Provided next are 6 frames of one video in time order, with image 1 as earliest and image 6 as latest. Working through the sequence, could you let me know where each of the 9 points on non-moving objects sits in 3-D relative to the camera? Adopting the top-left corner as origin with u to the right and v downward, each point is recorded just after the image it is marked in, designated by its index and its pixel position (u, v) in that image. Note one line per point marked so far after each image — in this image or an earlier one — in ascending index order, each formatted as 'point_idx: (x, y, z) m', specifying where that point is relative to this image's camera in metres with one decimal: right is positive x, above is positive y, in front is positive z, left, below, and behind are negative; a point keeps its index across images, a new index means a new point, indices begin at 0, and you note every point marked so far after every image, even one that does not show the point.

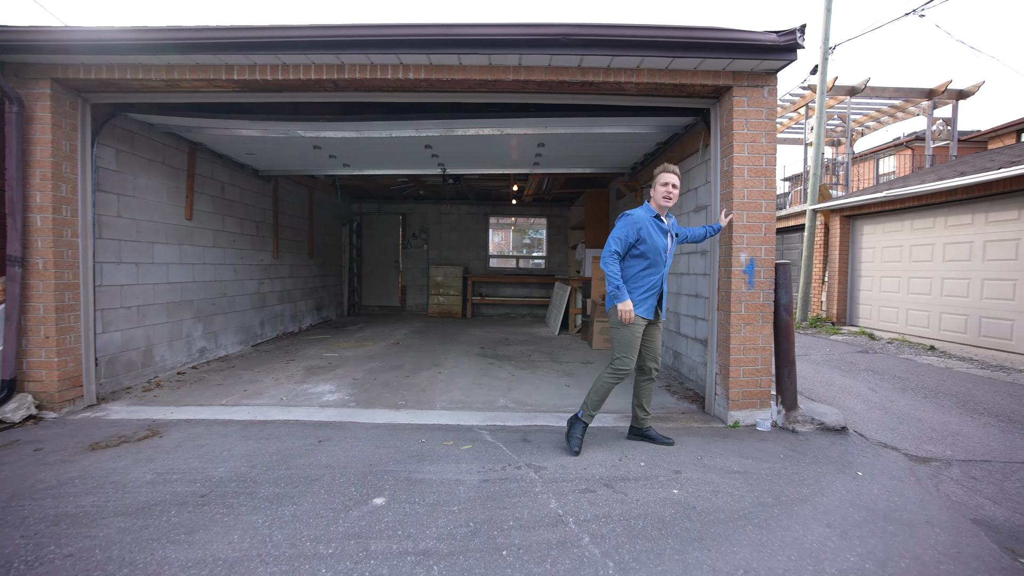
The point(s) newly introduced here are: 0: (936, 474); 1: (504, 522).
0: (+2.5, -1.1, +2.6) m
1: (0.0, -1.0, +2.0) m
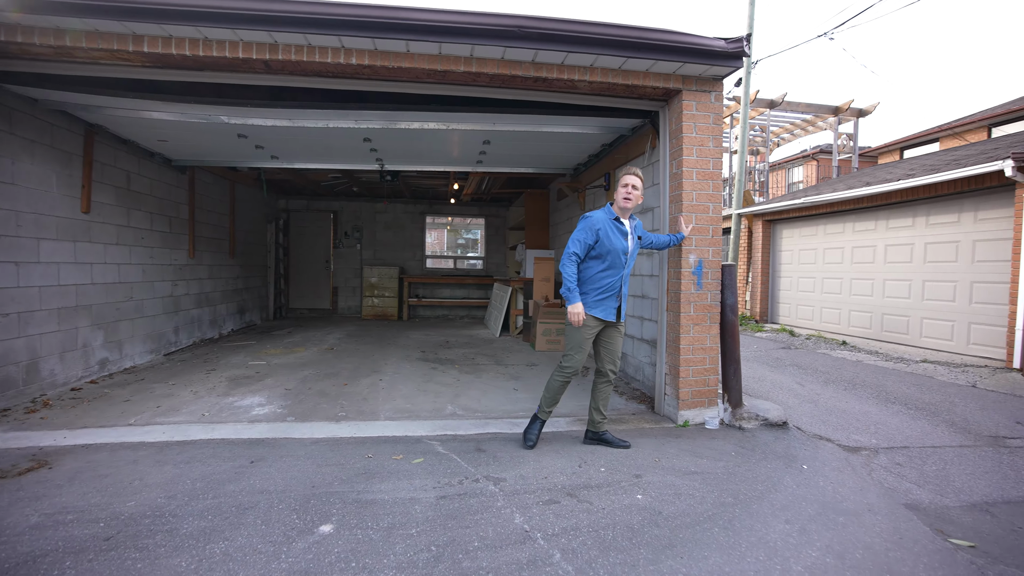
0: (+2.2, -1.1, +2.8) m
1: (-0.2, -1.0, +1.9) m
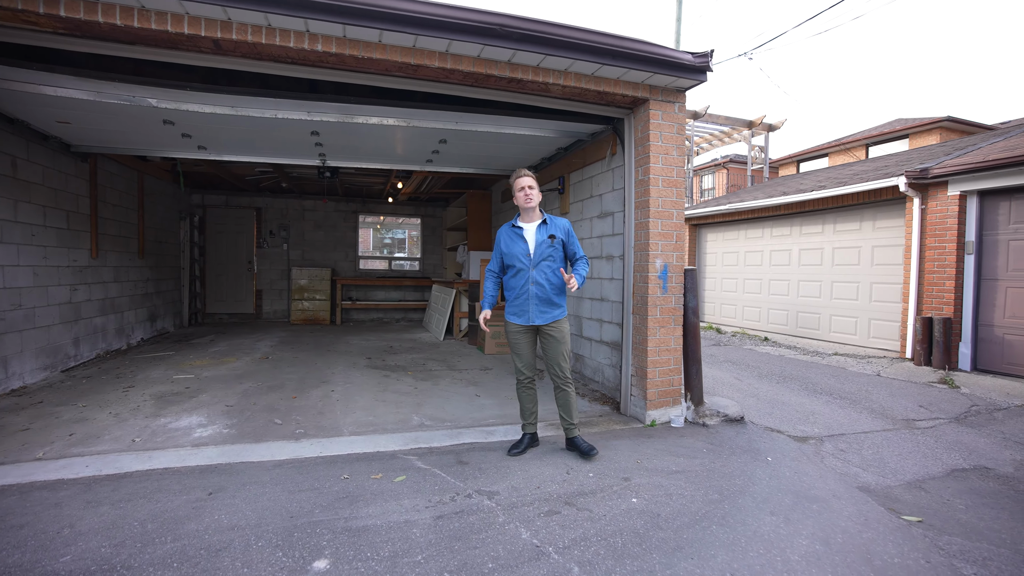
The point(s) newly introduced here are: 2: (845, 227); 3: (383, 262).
0: (+2.1, -1.1, +3.1) m
1: (-0.1, -1.1, +1.8) m
2: (+4.8, +0.9, +6.6) m
3: (-2.8, +0.5, +9.5) m
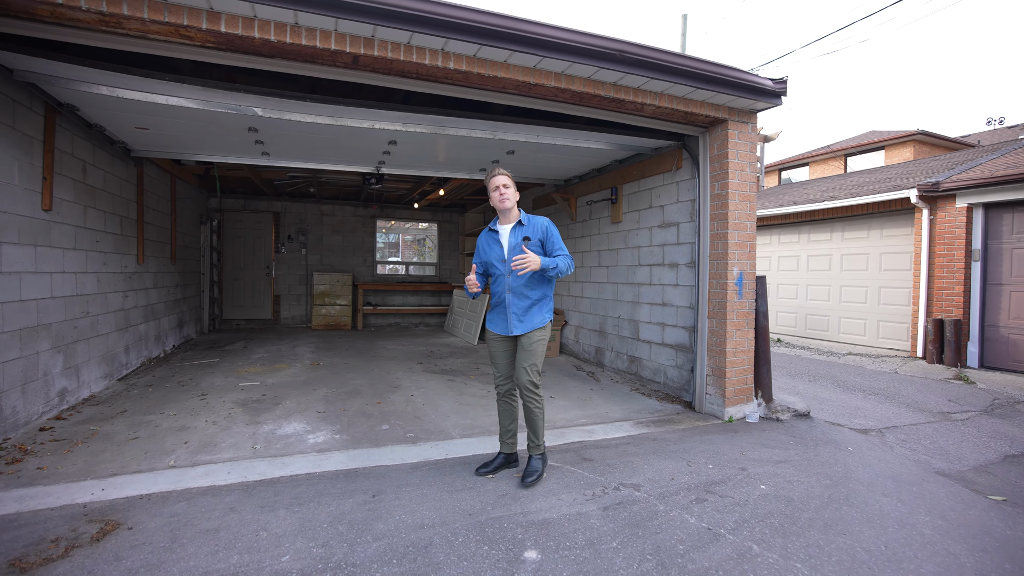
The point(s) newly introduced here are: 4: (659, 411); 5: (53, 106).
0: (+2.8, -1.1, +3.4) m
1: (+0.7, -1.1, +2.0) m
2: (+5.3, +0.8, +7.1) m
3: (-2.4, +0.4, +9.5) m
4: (+1.3, -1.1, +3.9) m
5: (-3.5, +1.4, +3.5) m
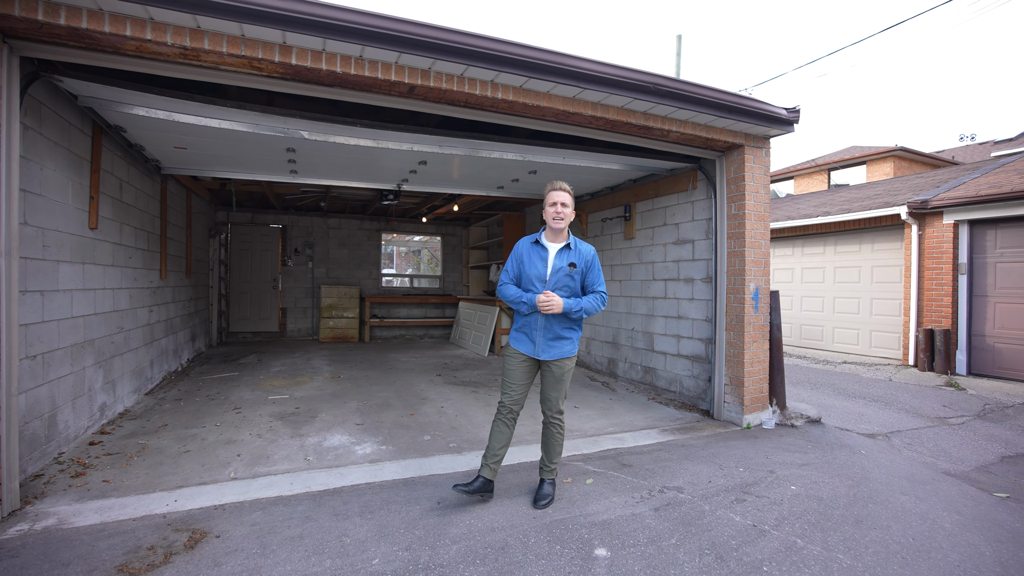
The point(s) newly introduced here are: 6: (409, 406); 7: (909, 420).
0: (+3.1, -1.3, +3.7) m
1: (+1.0, -1.2, +2.2) m
2: (+5.4, +0.6, +7.5) m
3: (-2.4, +0.2, +9.7) m
4: (+1.5, -1.2, +4.1) m
5: (-3.2, +1.2, +3.6) m
6: (-1.0, -1.1, +4.3) m
7: (+3.8, -1.3, +4.4) m
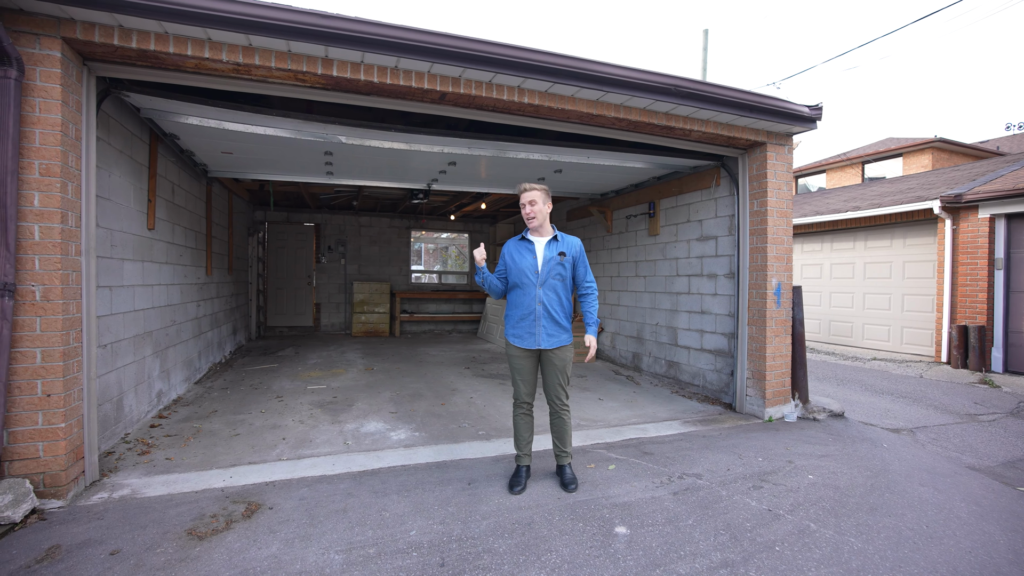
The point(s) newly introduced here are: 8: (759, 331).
0: (+3.3, -1.2, +3.7) m
1: (+1.1, -1.2, +2.3) m
2: (+5.8, +0.7, +7.4) m
3: (-1.9, +0.3, +9.9) m
4: (+1.8, -1.1, +4.2) m
5: (-3.0, +1.3, +3.9) m
6: (-0.7, -1.1, +4.5) m
7: (+4.1, -1.2, +4.4) m
8: (+2.1, -0.4, +4.0) m
